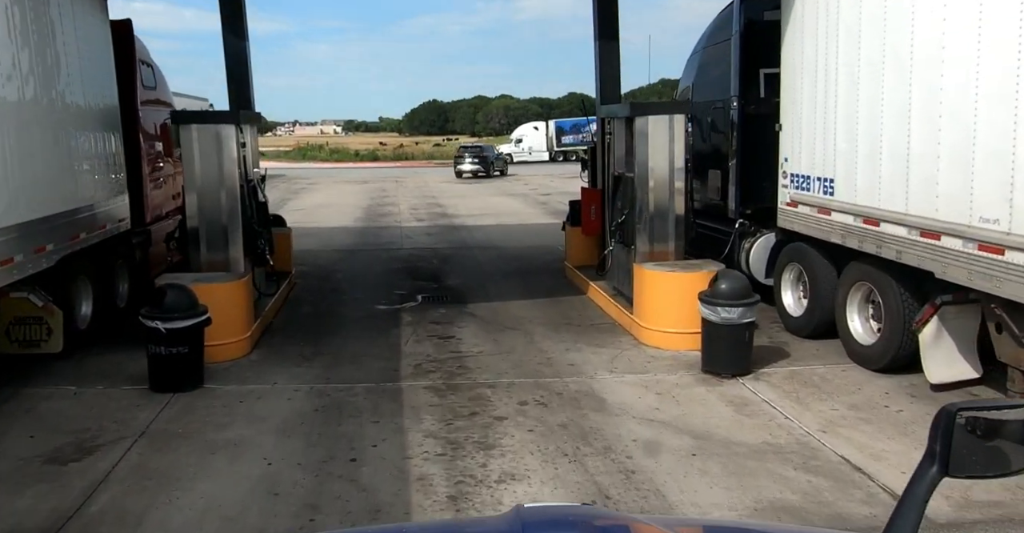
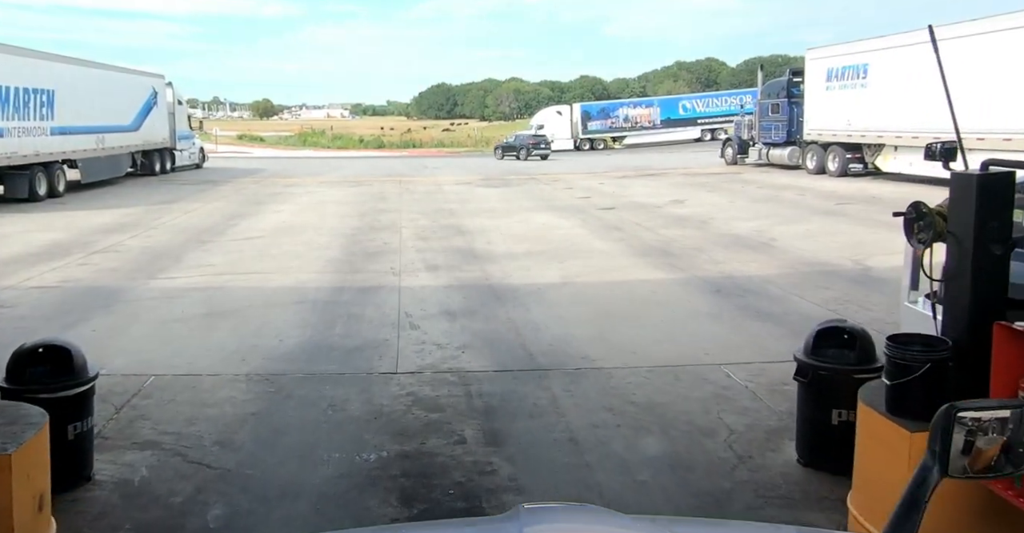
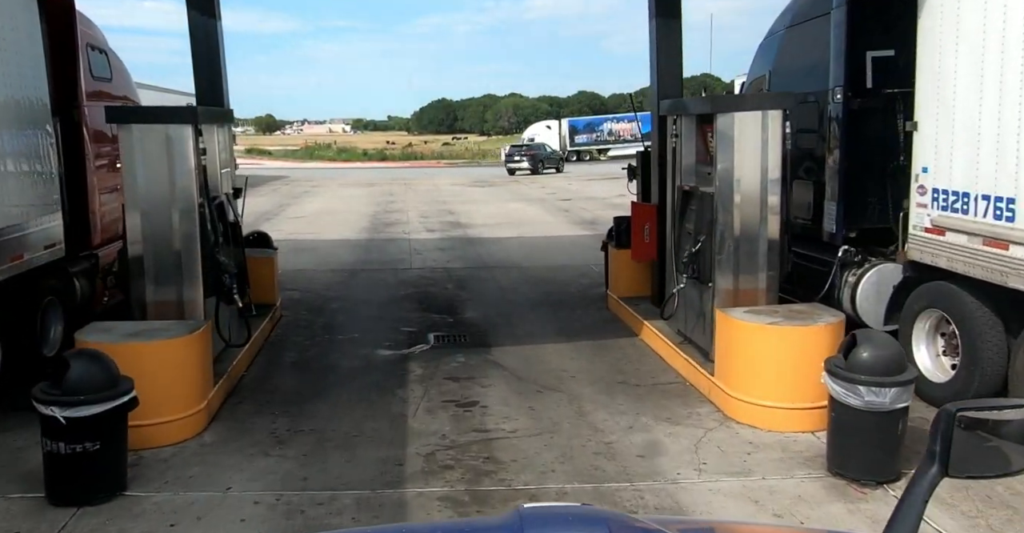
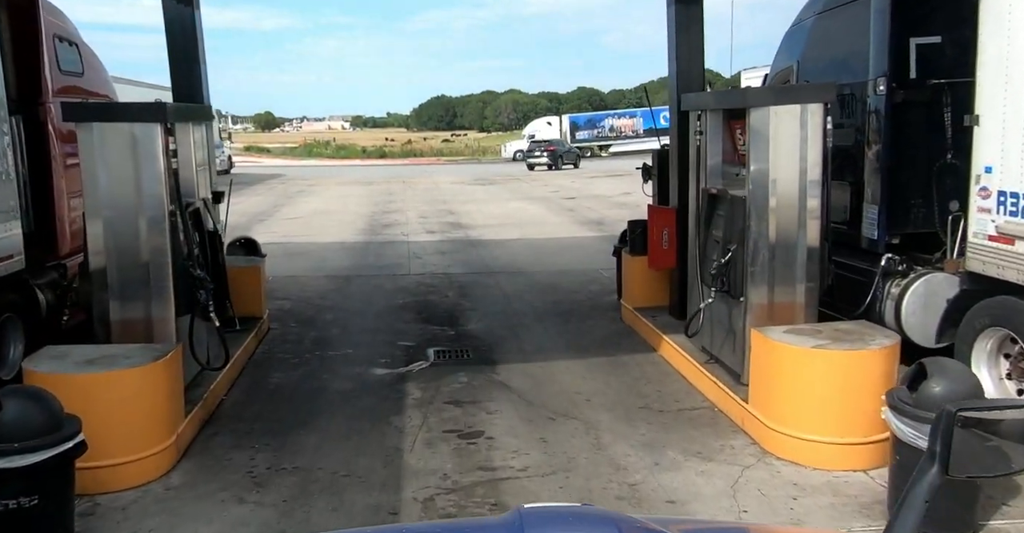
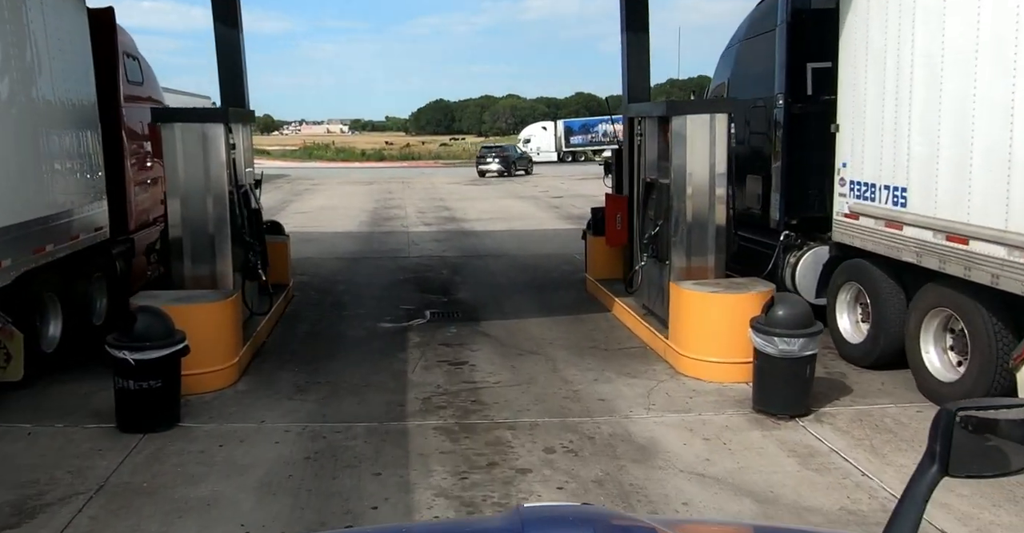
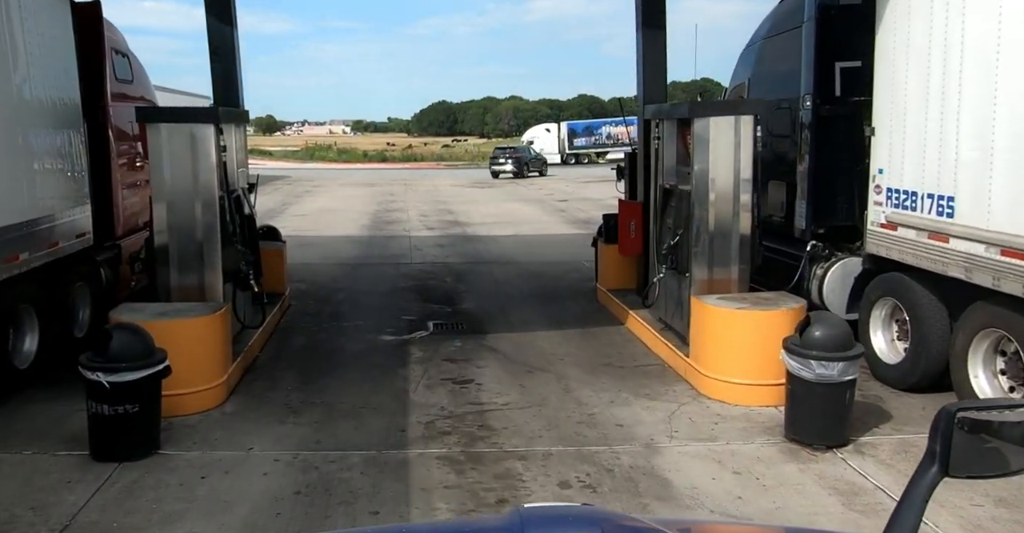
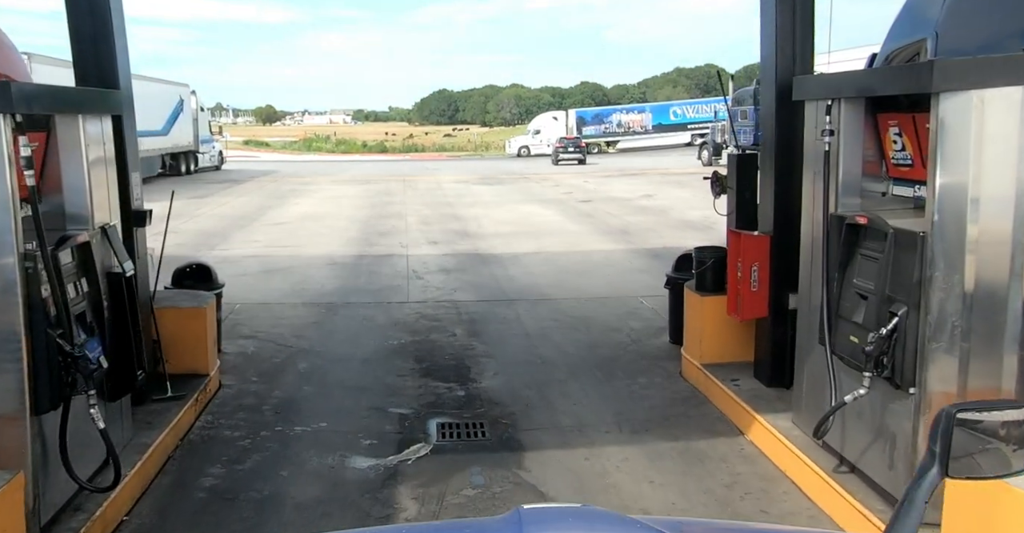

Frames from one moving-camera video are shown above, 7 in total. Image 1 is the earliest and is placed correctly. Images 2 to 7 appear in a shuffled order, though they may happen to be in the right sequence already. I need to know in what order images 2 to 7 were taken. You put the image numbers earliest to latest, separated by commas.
5, 6, 3, 4, 7, 2
